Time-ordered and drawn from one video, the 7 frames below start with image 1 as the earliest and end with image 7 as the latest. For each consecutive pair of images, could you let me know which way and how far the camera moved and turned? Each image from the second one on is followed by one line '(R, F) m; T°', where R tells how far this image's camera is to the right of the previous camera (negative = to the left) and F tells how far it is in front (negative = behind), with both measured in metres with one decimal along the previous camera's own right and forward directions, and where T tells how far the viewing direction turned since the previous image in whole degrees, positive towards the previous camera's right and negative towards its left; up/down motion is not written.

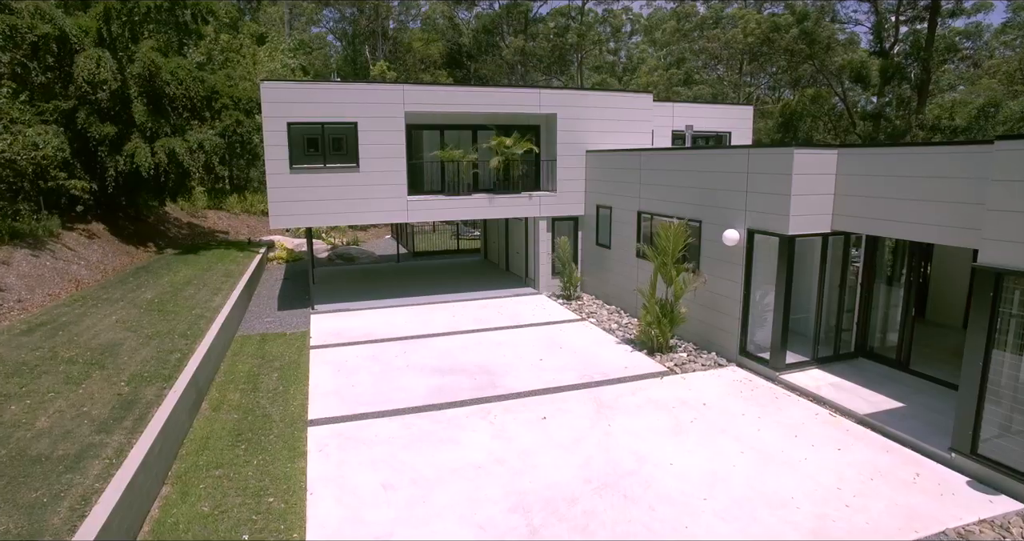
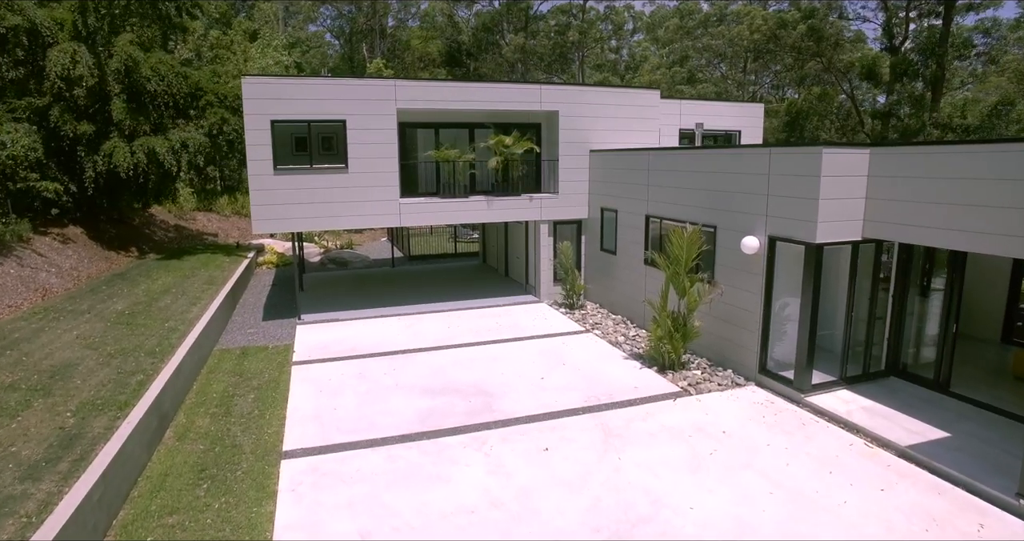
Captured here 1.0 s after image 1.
(0.0, +0.8) m; 0°
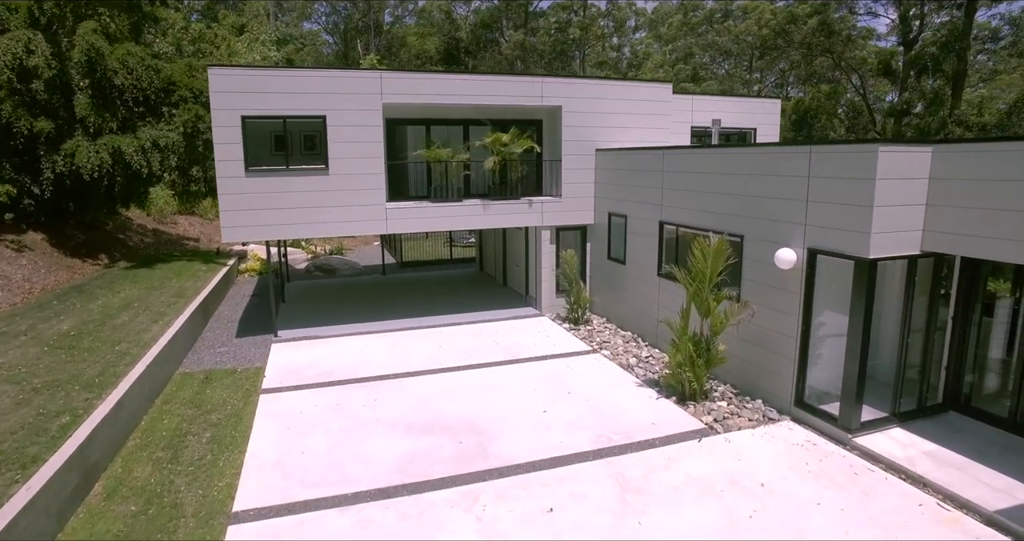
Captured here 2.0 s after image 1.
(0.0, +1.2) m; 0°
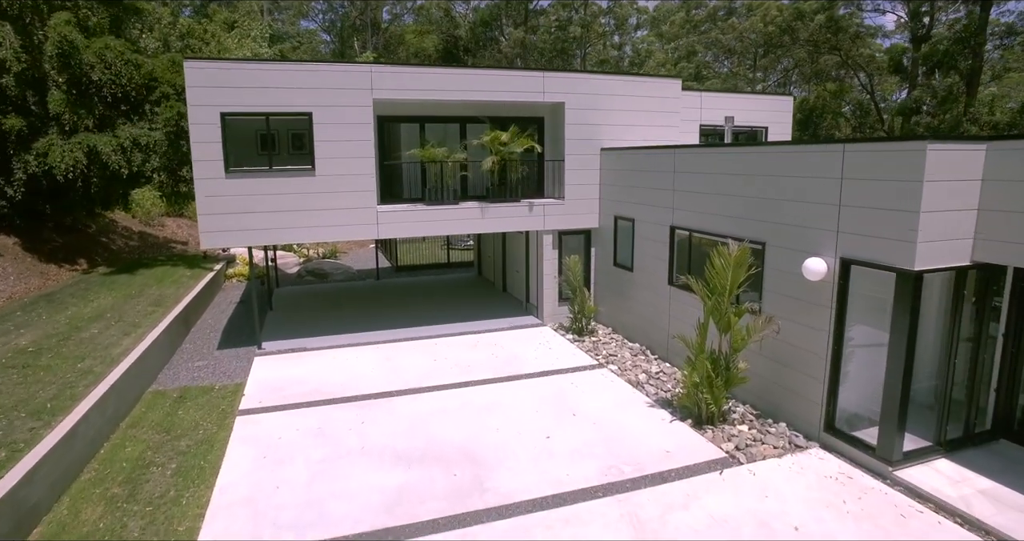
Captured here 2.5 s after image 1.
(0.0, +0.8) m; 0°
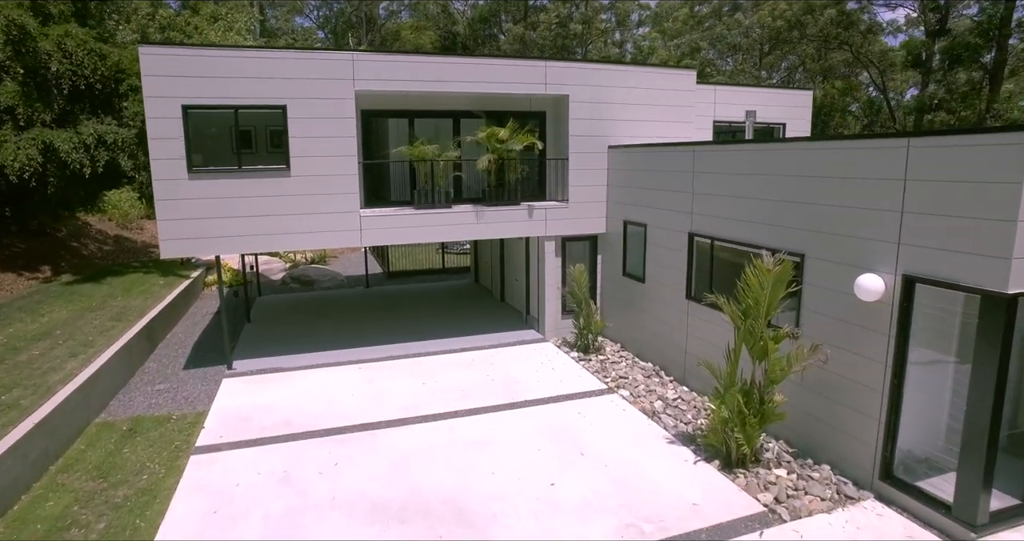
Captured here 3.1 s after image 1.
(0.0, +1.1) m; 0°
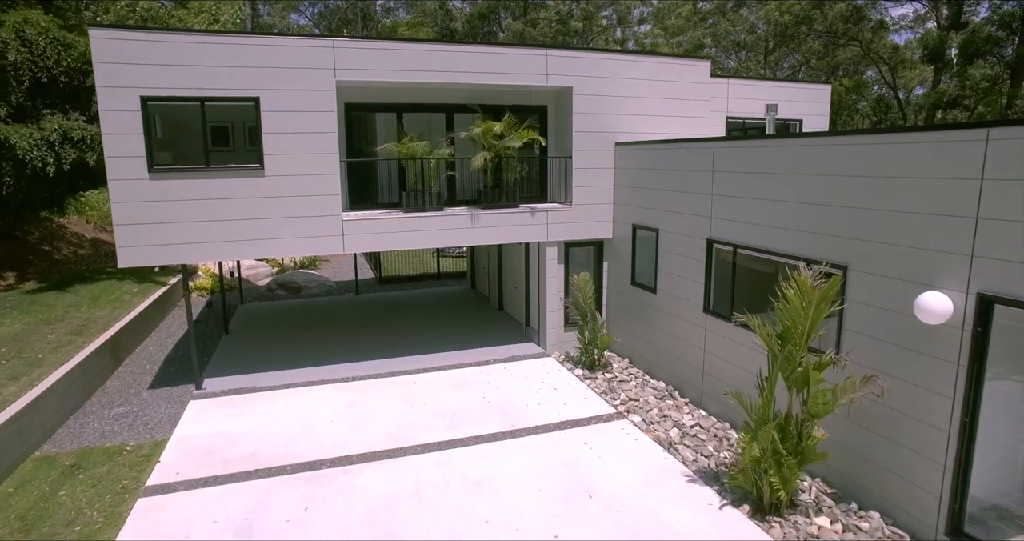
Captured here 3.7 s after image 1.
(0.0, +0.9) m; 0°
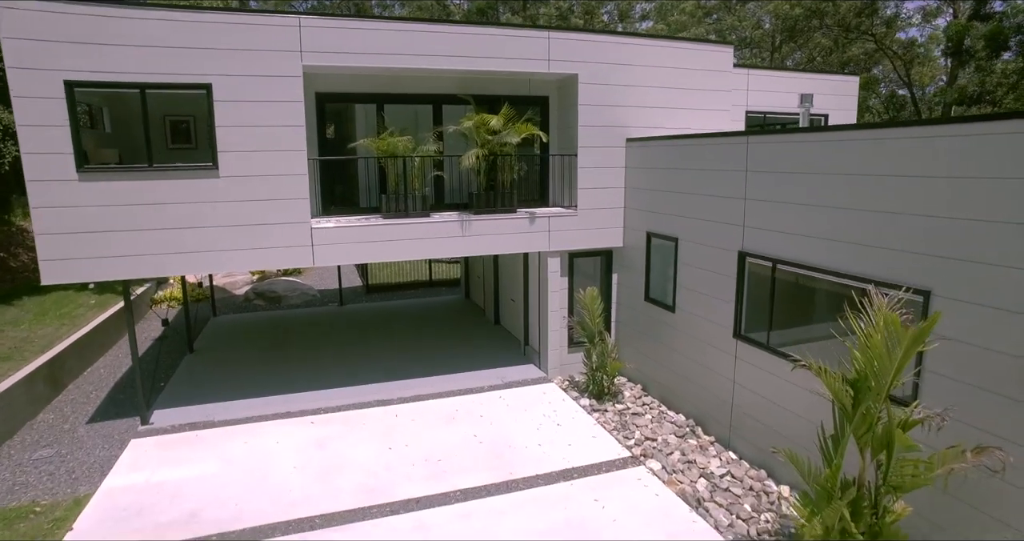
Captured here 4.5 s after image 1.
(+0.1, +1.3) m; 0°
